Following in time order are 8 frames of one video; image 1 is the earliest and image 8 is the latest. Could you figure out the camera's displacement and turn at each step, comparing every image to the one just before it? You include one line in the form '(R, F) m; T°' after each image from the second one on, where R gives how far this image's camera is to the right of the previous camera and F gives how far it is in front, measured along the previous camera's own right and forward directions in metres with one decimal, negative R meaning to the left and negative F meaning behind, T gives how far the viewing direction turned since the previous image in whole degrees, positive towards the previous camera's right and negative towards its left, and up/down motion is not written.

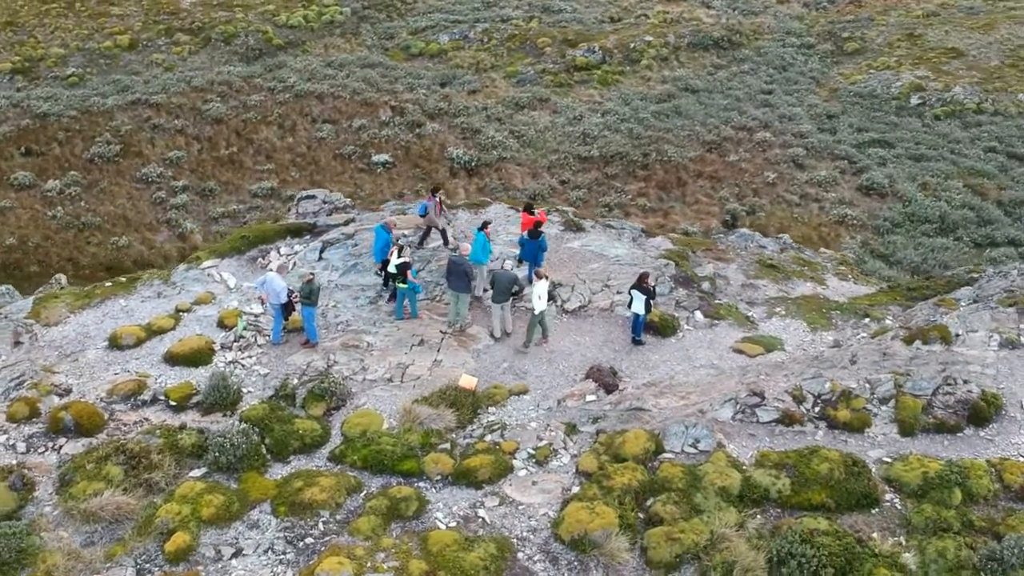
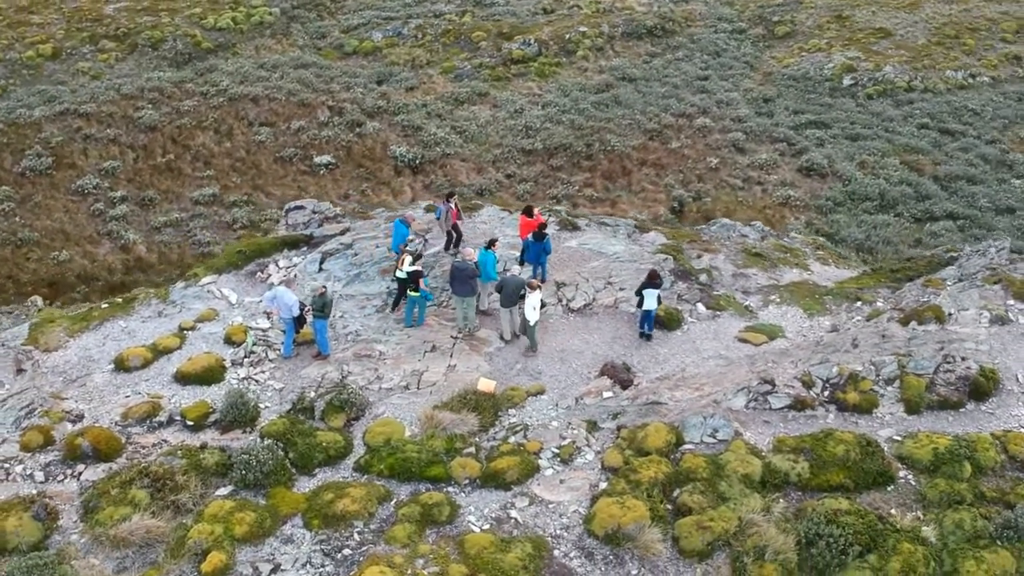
(-1.3, -0.2) m; +4°
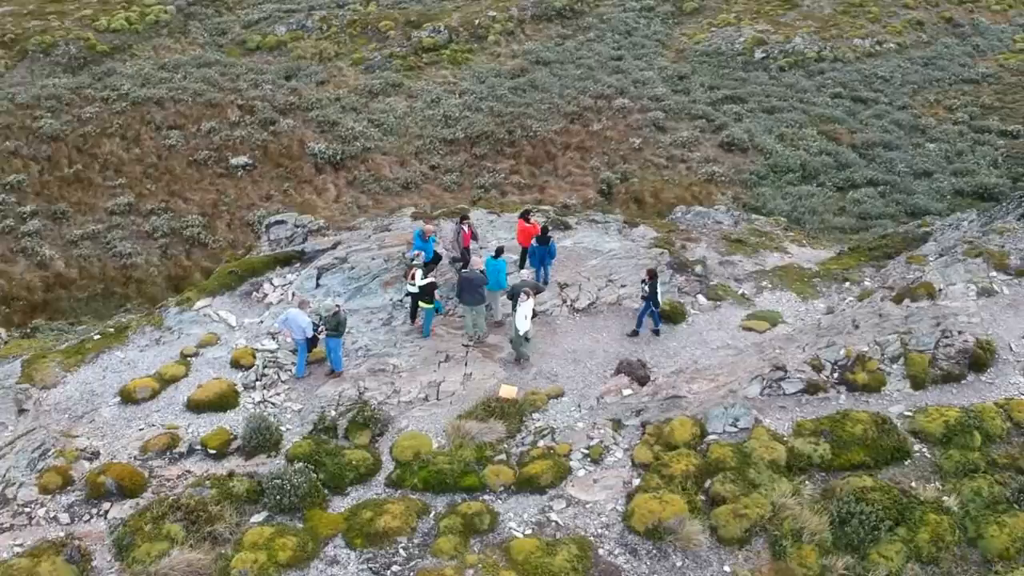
(-1.8, -0.1) m; +5°
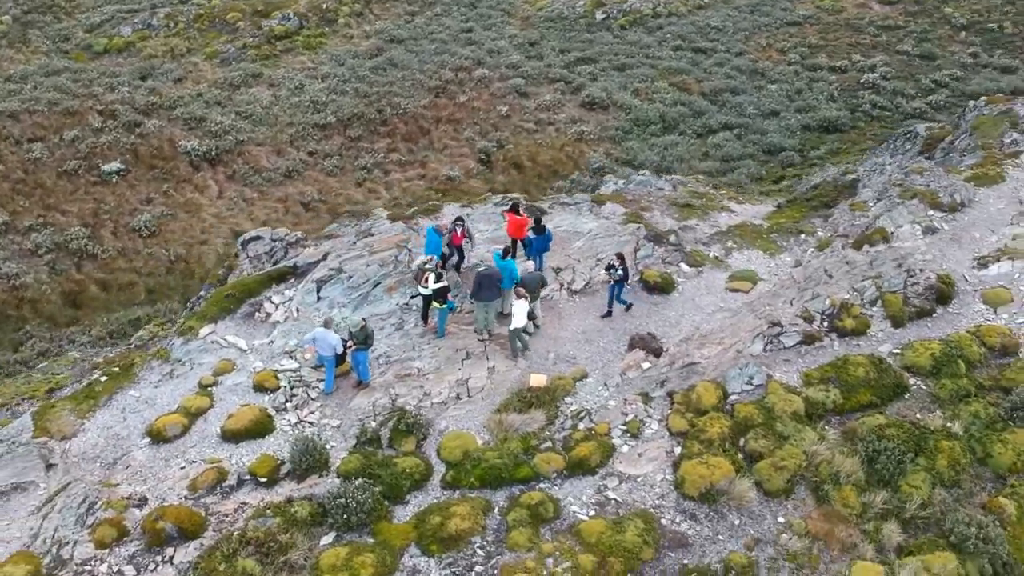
(-3.0, -0.3) m; +8°
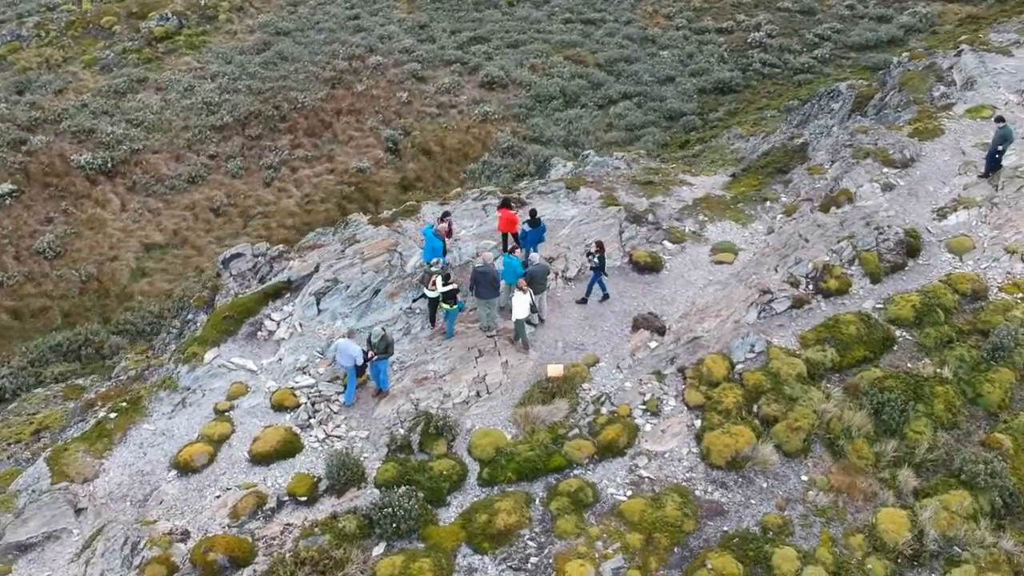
(-2.2, -0.2) m; +6°
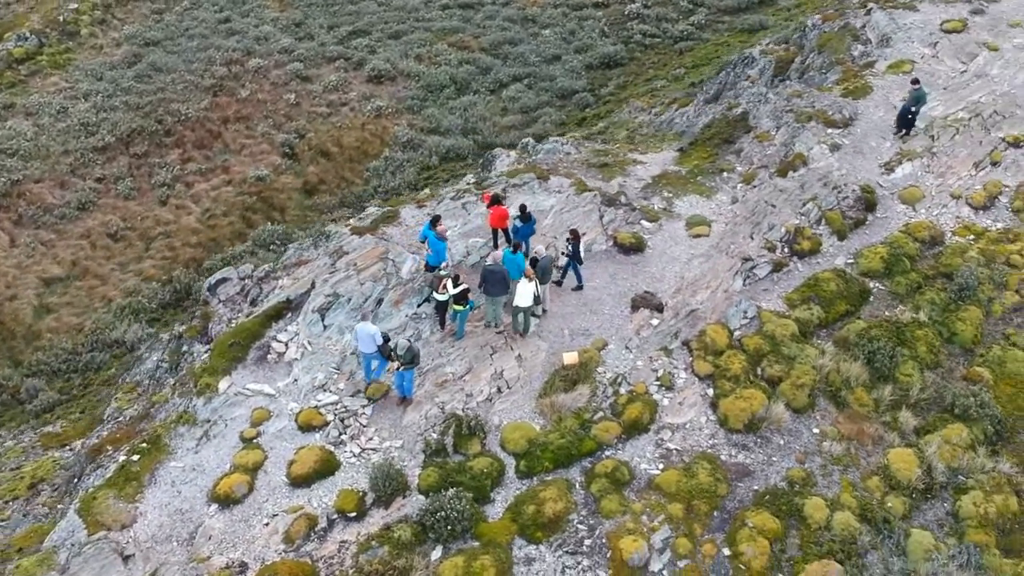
(-2.4, -0.4) m; +7°
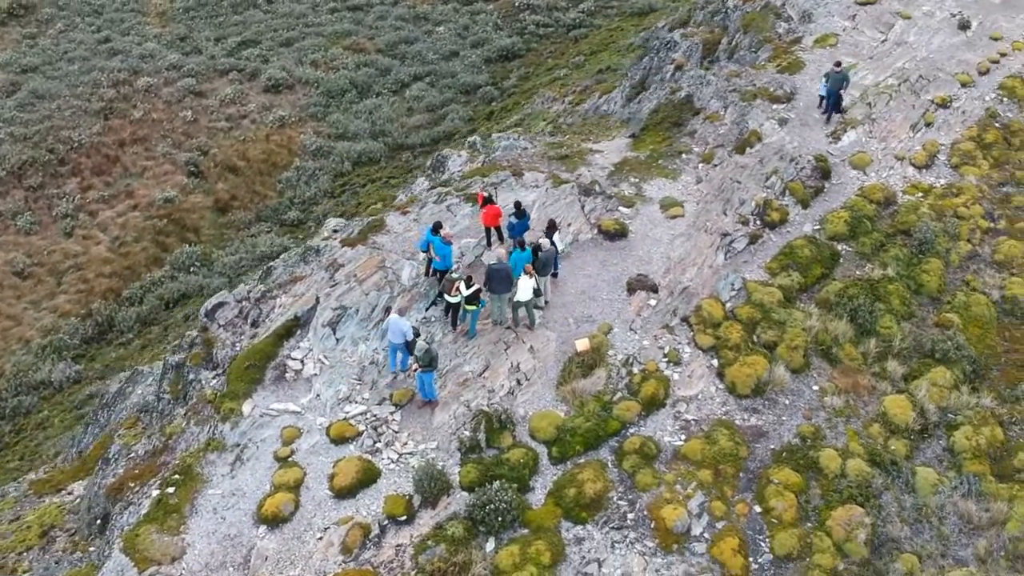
(-2.4, -0.6) m; +6°
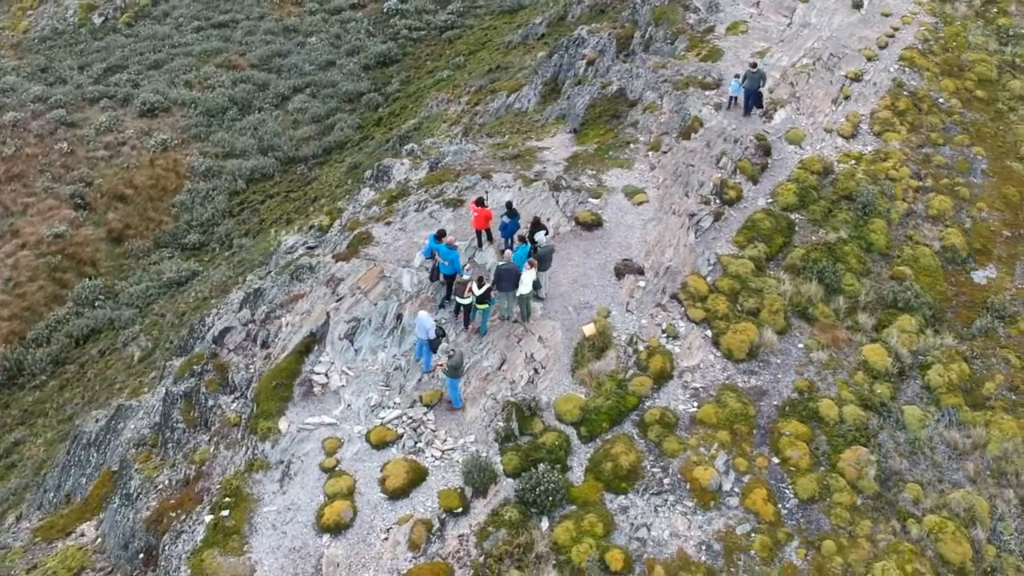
(-3.1, -0.9) m; +8°
